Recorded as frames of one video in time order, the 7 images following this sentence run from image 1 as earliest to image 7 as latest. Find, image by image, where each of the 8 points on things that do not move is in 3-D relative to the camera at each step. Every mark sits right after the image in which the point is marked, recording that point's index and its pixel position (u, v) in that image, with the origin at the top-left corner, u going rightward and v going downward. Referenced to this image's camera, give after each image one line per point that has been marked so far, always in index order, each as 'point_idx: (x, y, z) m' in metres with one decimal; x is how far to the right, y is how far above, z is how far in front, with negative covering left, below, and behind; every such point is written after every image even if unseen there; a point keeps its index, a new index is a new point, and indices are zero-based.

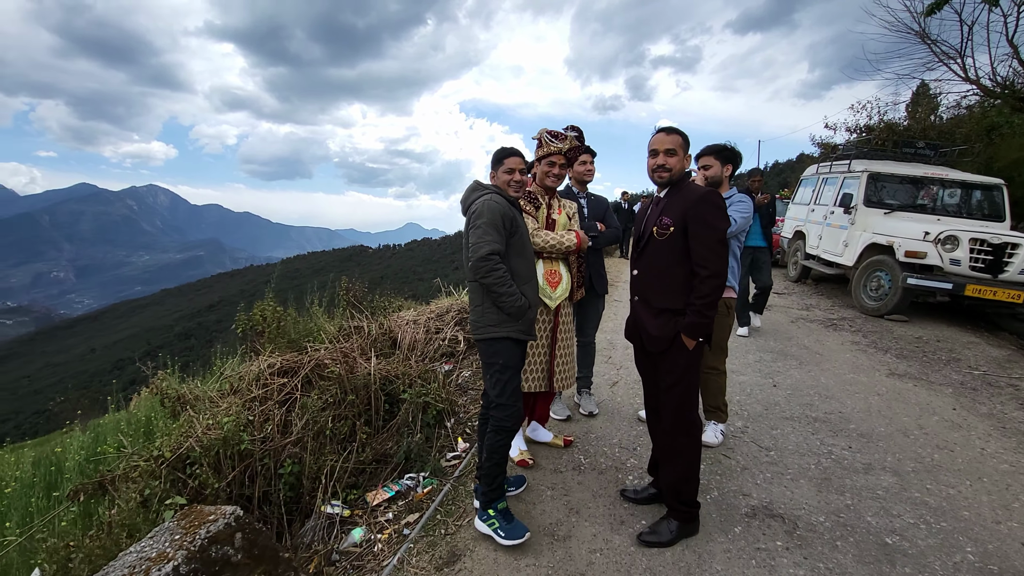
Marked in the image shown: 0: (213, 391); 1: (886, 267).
0: (-2.9, -0.9, +4.6) m
1: (+6.8, +0.4, +8.8) m
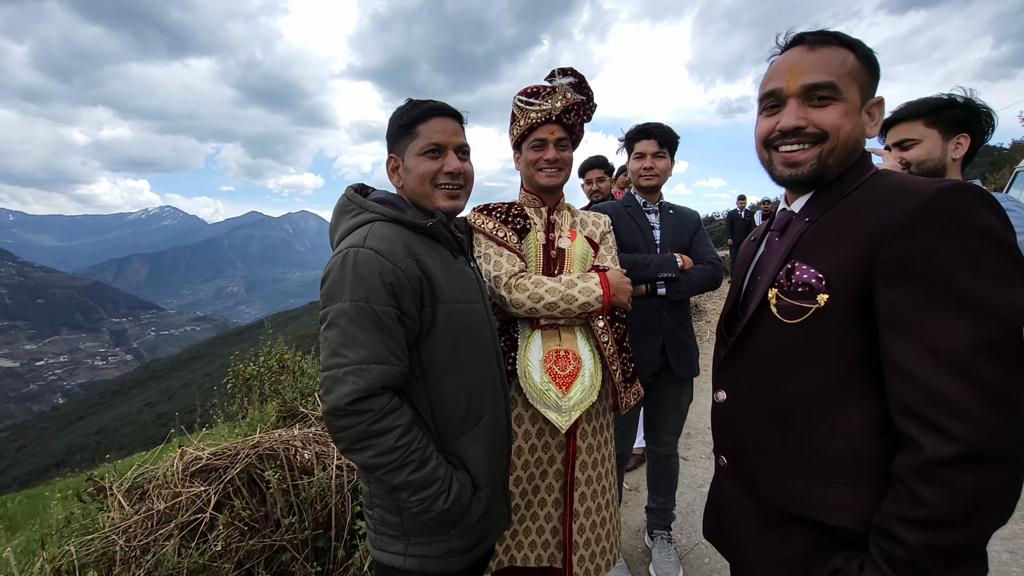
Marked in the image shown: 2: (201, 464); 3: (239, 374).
0: (-2.7, -1.4, +3.5) m
1: (+7.7, -0.2, +5.3) m
2: (-2.1, -1.2, +3.3) m
3: (-3.0, -0.9, +5.4) m
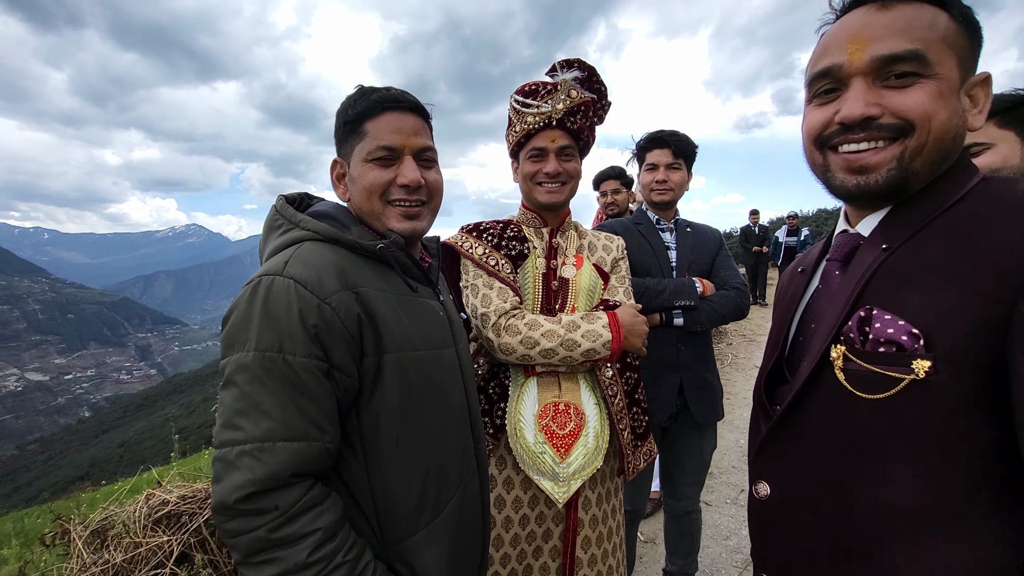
0: (-2.7, -1.5, +3.2) m
1: (+7.7, -0.4, +4.7) m
2: (-2.1, -1.4, +3.0) m
3: (-2.9, -1.2, +5.1) m
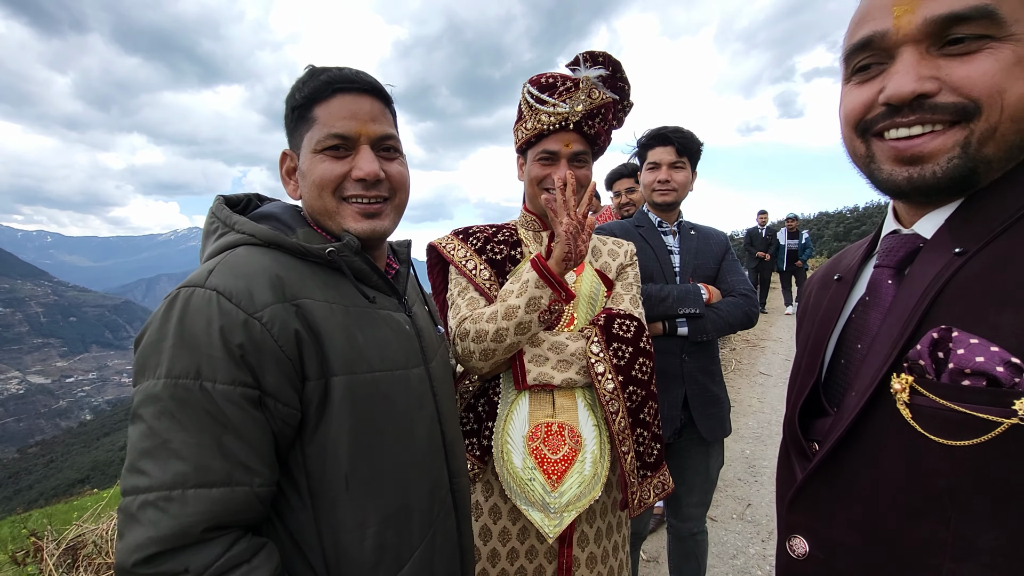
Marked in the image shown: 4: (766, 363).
0: (-2.8, -1.6, +3.0) m
1: (+7.7, -0.5, +4.5) m
2: (-2.1, -1.4, +2.8) m
3: (-3.0, -1.2, +5.0) m
4: (+4.1, -1.2, +7.8) m
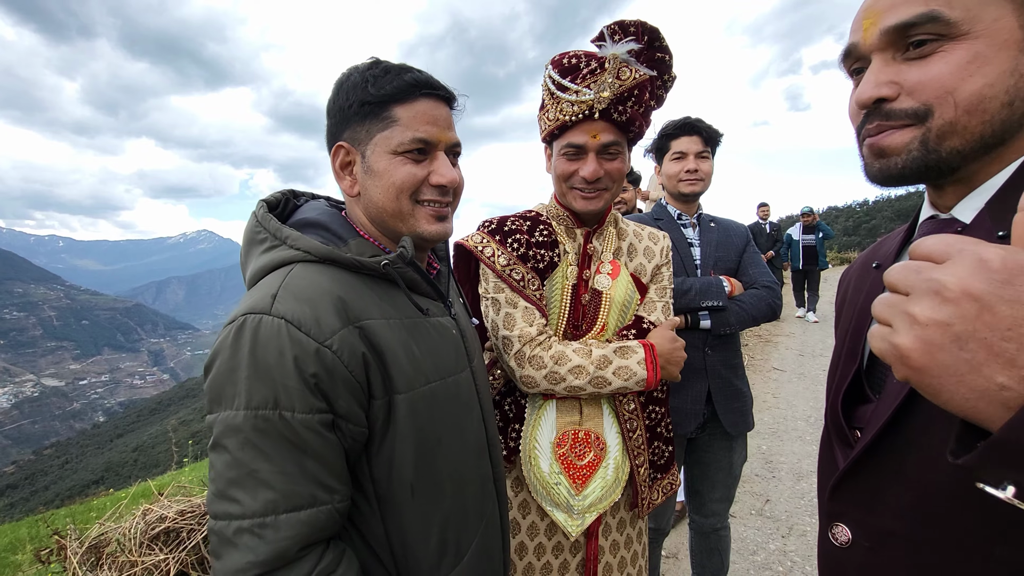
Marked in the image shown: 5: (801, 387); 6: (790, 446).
0: (-2.6, -1.6, +3.0) m
1: (+7.8, -0.3, +4.4) m
2: (-2.0, -1.4, +2.8) m
3: (-2.8, -1.2, +5.0) m
4: (+4.3, -1.1, +7.8) m
5: (+3.8, -1.3, +6.4) m
6: (+2.7, -1.5, +4.7) m
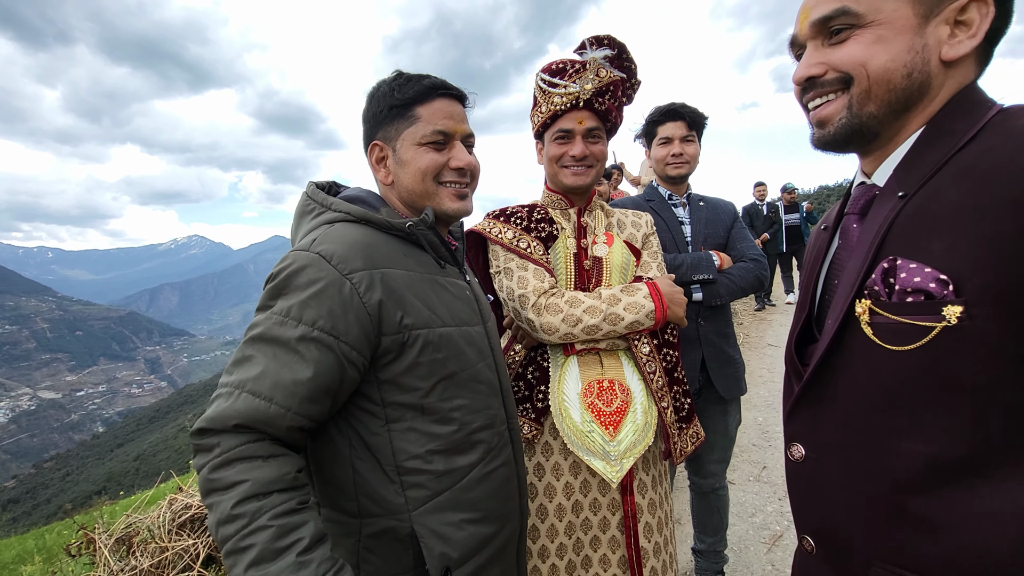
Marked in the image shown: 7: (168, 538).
0: (-2.6, -1.6, +3.2) m
1: (+7.8, +0.1, +4.6) m
2: (-2.0, -1.4, +3.0) m
3: (-2.8, -1.2, +5.1) m
4: (+4.3, -0.8, +7.9) m
5: (+3.8, -1.0, +6.6) m
6: (+2.8, -1.3, +4.9) m
7: (-2.0, -1.5, +2.9) m
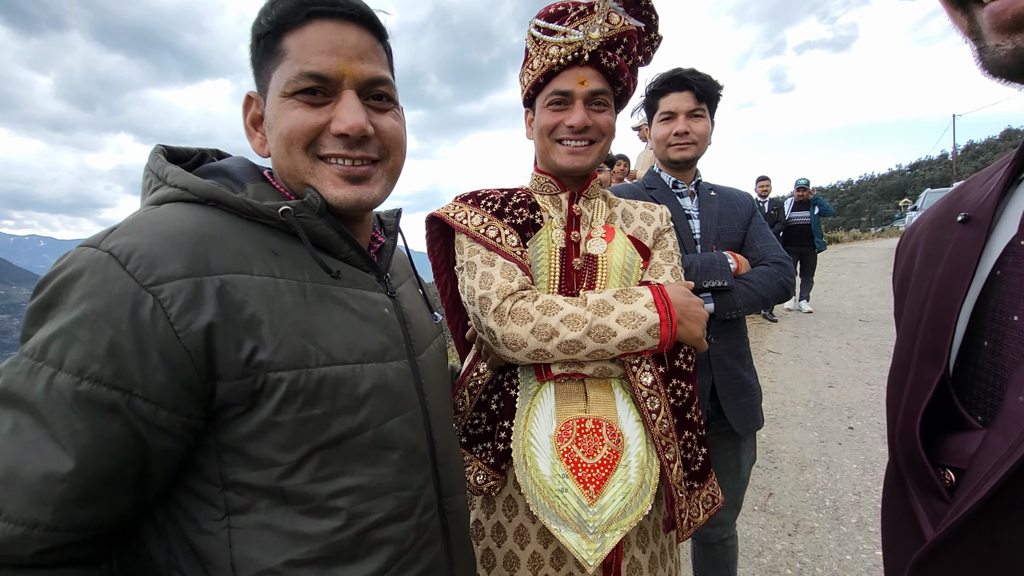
0: (-2.7, -1.5, +2.7) m
1: (+7.7, 0.0, +4.3) m
2: (-2.1, -1.4, +2.5) m
3: (-3.0, -1.2, +4.6) m
4: (+4.1, -0.8, +7.5) m
5: (+3.6, -1.0, +6.2) m
6: (+2.6, -1.3, +4.5) m
7: (-2.2, -1.4, +2.4) m
